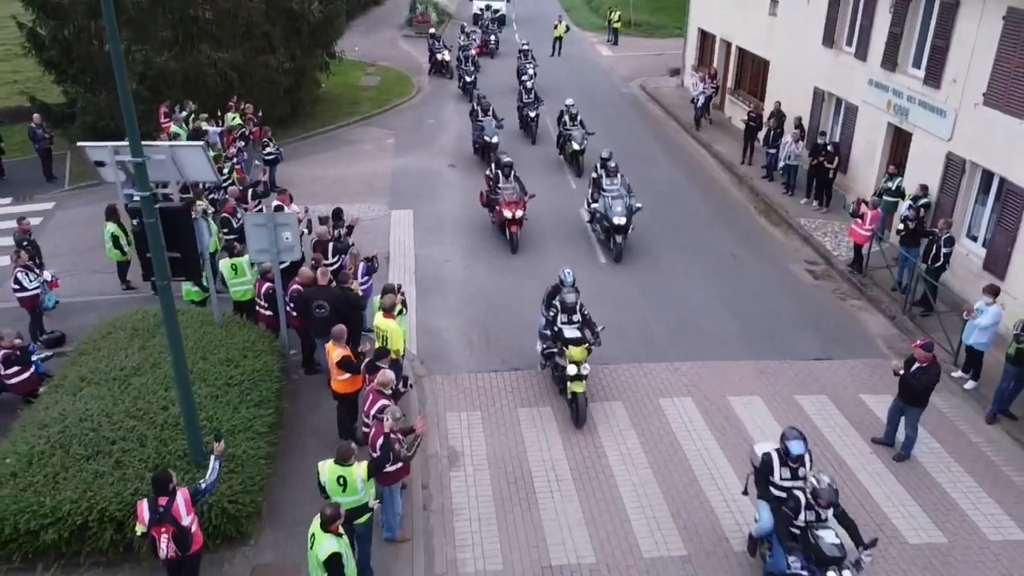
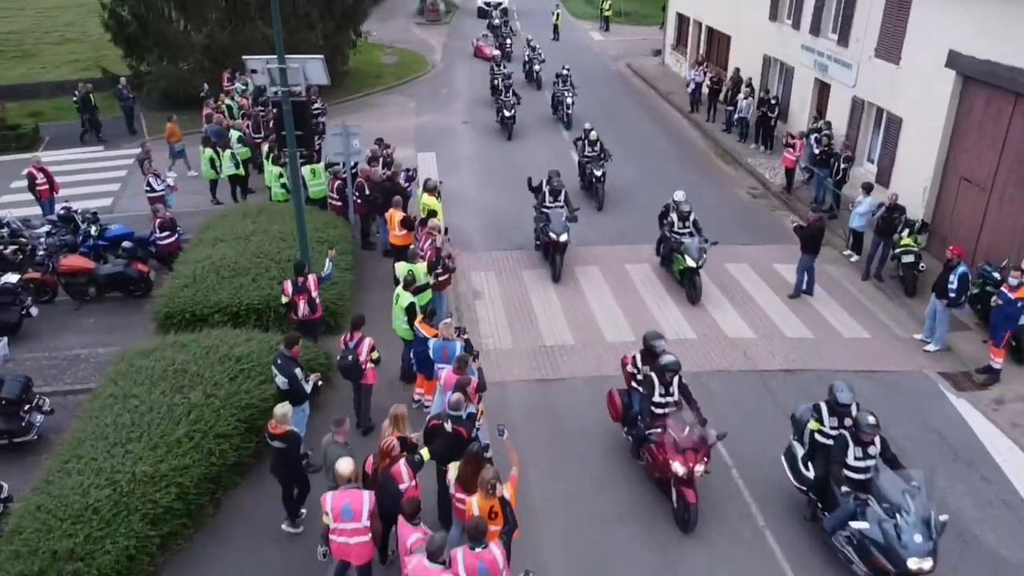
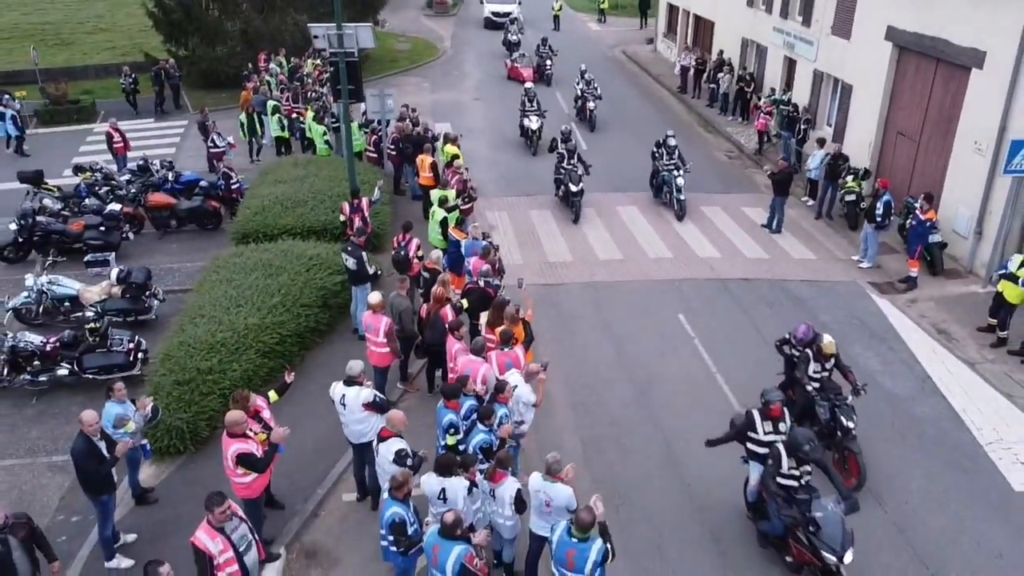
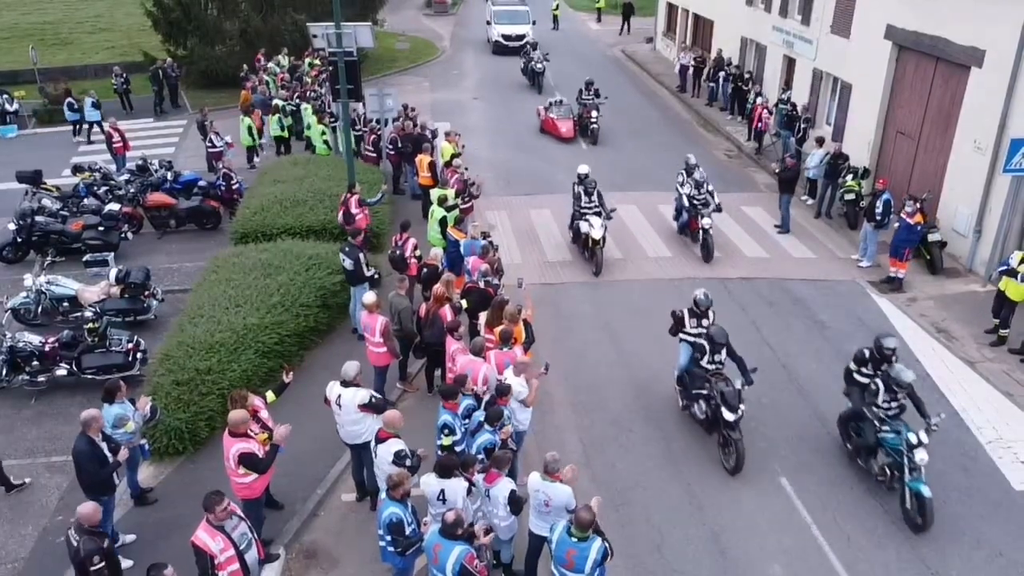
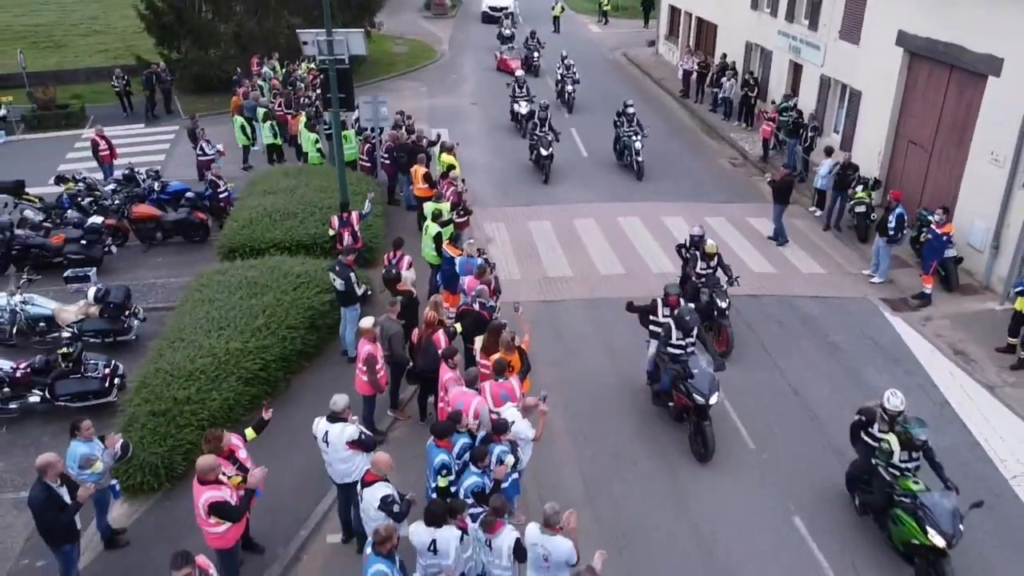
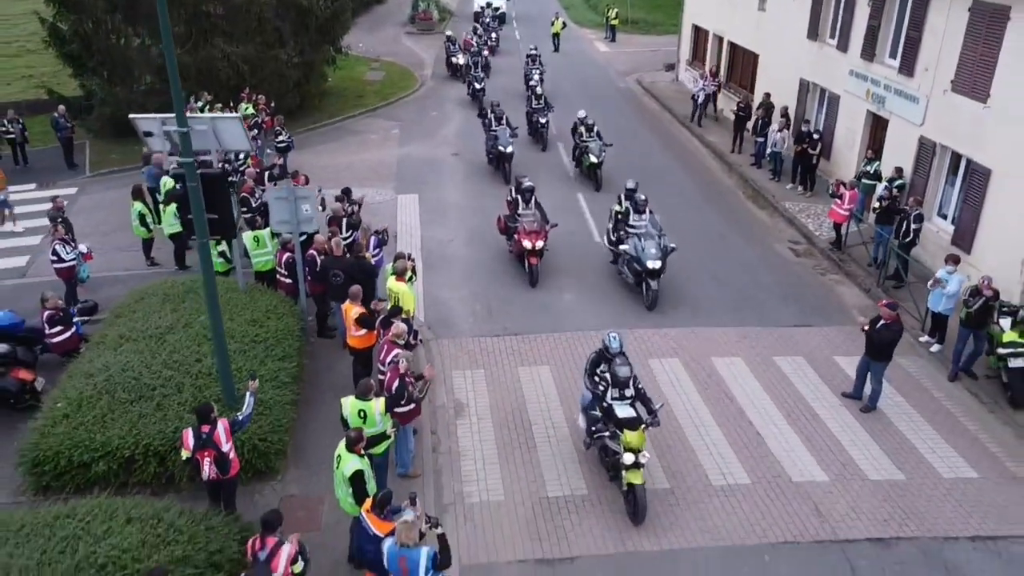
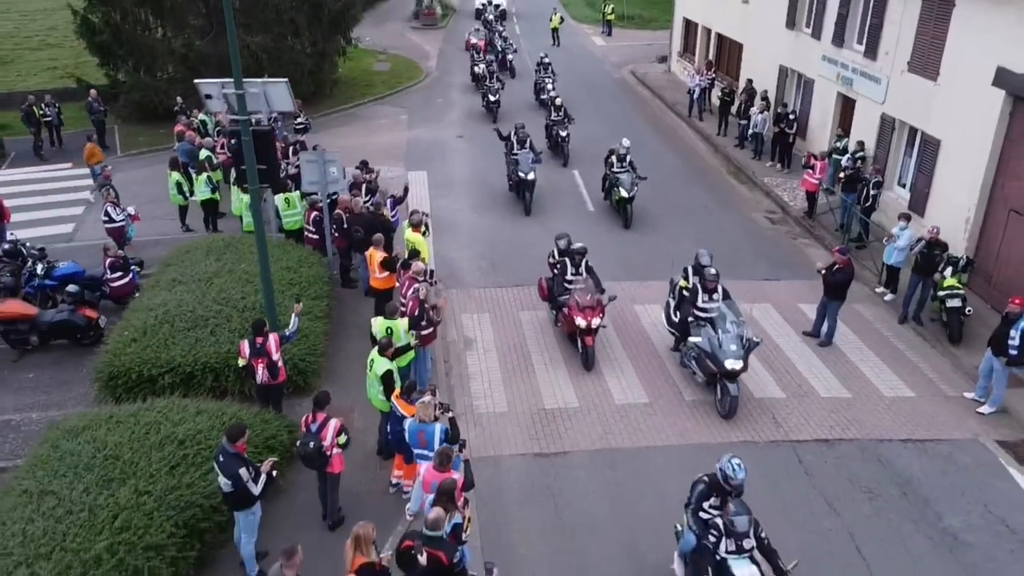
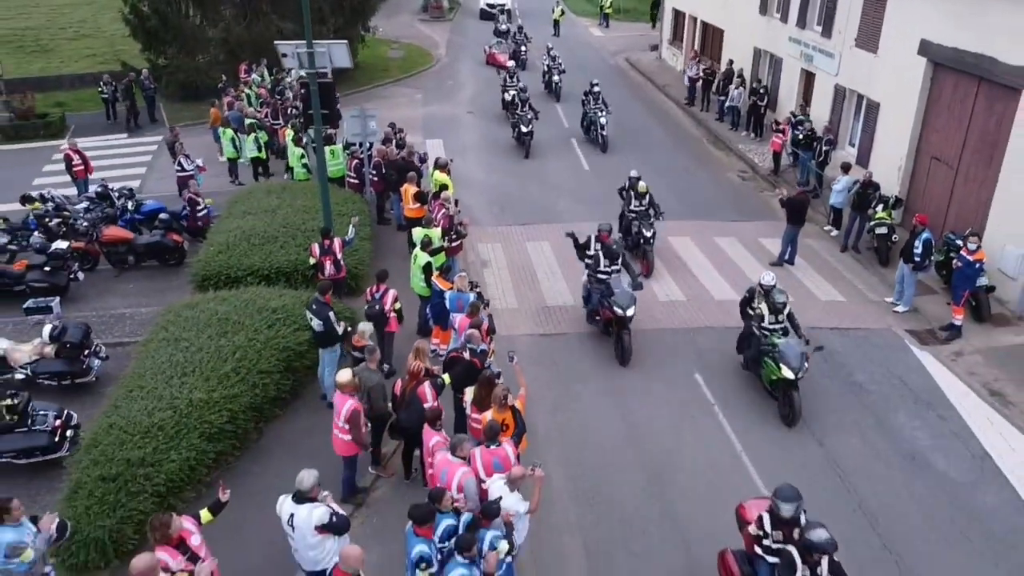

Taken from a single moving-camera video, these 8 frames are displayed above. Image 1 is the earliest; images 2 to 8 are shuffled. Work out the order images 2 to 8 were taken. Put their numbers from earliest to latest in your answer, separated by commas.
6, 7, 2, 8, 5, 3, 4
